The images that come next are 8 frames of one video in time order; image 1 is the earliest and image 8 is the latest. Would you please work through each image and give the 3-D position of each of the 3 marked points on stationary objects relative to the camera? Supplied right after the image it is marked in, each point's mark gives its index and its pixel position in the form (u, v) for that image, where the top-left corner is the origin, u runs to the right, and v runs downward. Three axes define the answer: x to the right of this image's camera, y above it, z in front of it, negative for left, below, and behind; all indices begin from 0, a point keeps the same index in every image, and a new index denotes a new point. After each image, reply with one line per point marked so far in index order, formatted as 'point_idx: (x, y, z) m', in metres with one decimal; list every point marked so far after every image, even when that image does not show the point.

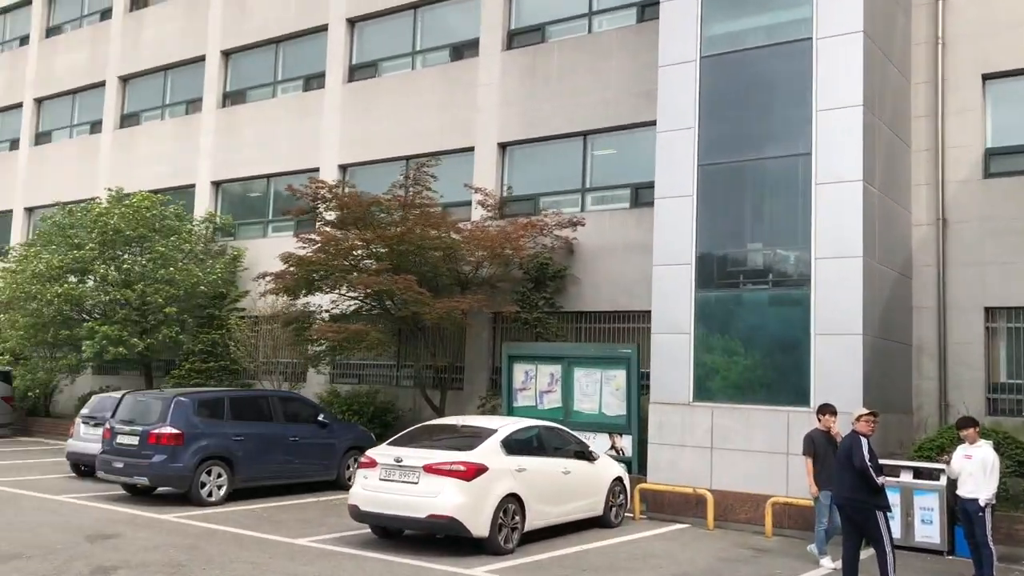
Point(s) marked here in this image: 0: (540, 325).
0: (+0.5, -0.6, +15.8) m
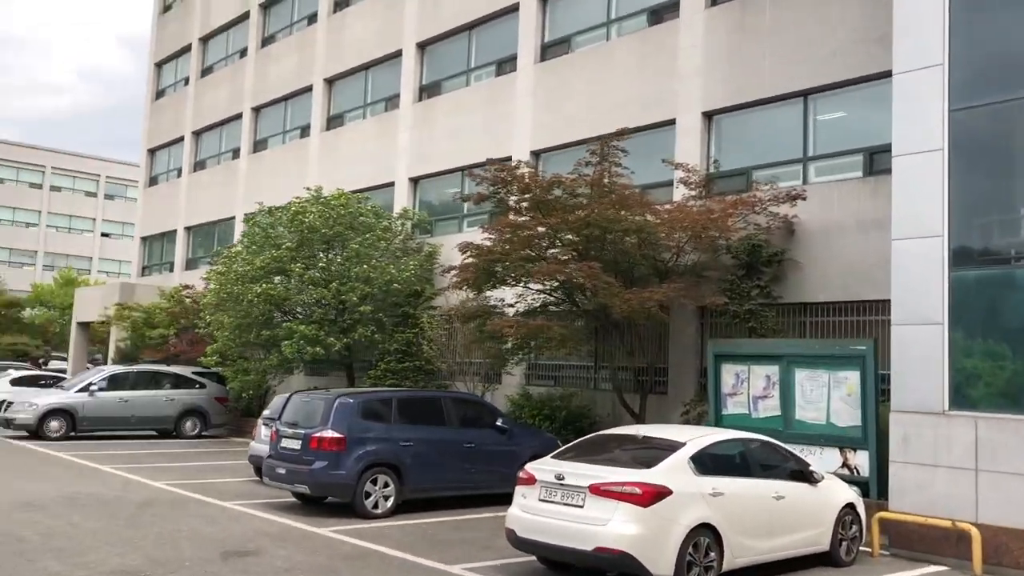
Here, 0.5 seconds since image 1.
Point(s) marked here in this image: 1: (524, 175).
0: (+3.5, -0.4, +13.5) m
1: (+0.2, +1.7, +14.0) m
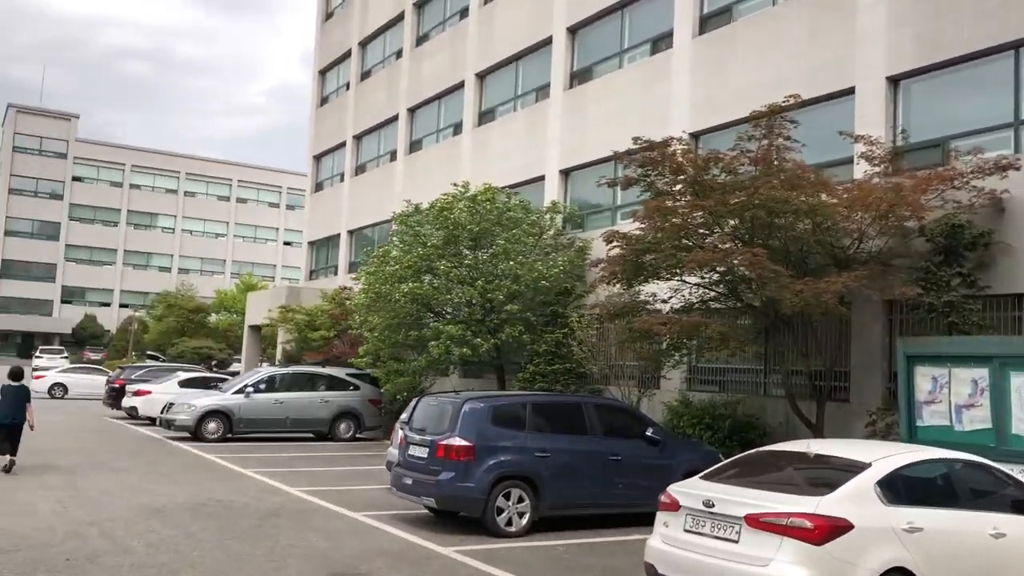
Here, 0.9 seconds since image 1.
0: (+5.4, -0.3, +11.5) m
1: (+2.2, +1.8, +12.5) m
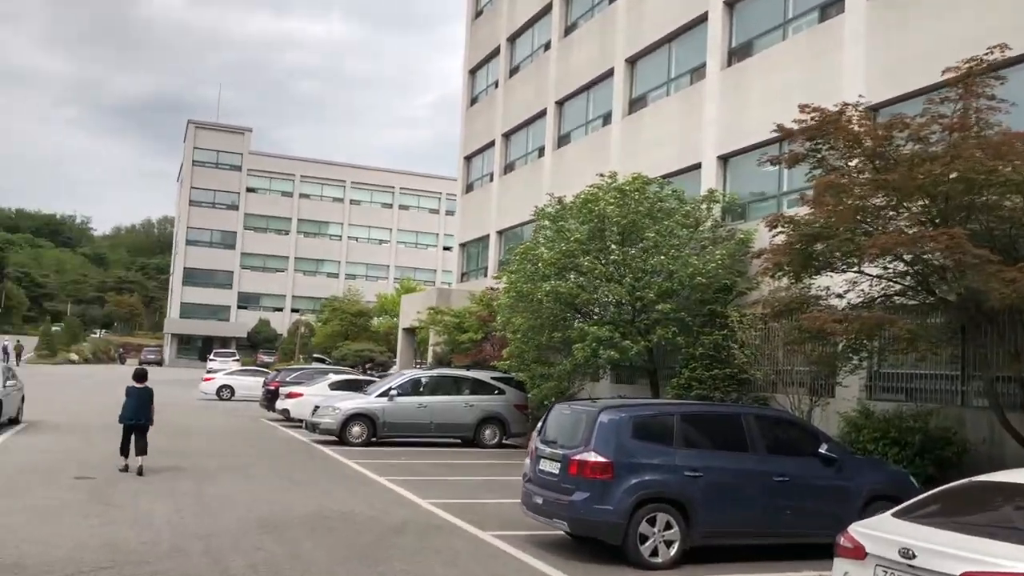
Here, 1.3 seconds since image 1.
0: (+6.9, -0.2, +9.2) m
1: (+3.9, +1.9, +10.7) m
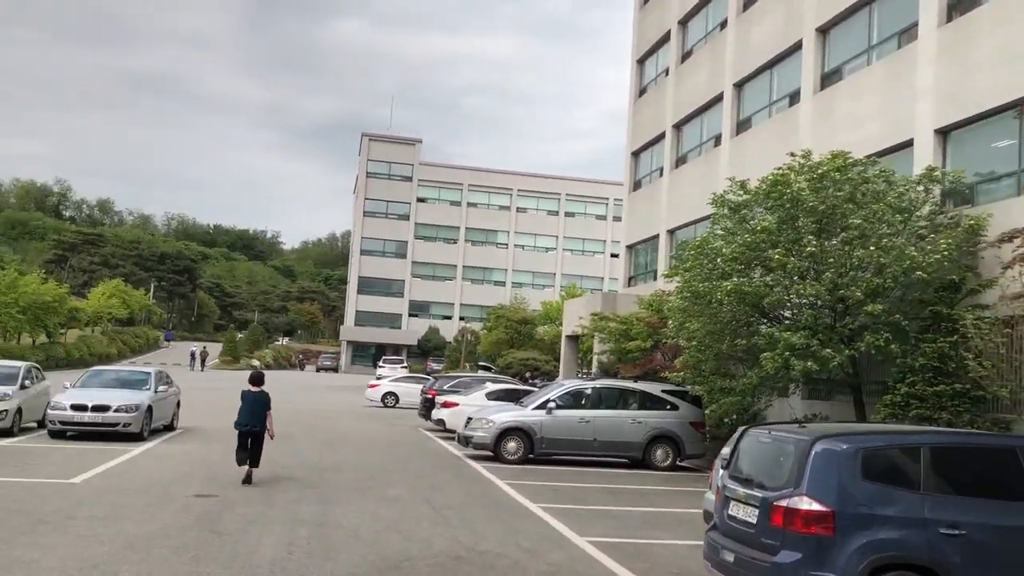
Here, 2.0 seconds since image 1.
0: (+8.2, 0.0, +5.8) m
1: (+5.5, +2.0, +7.9) m
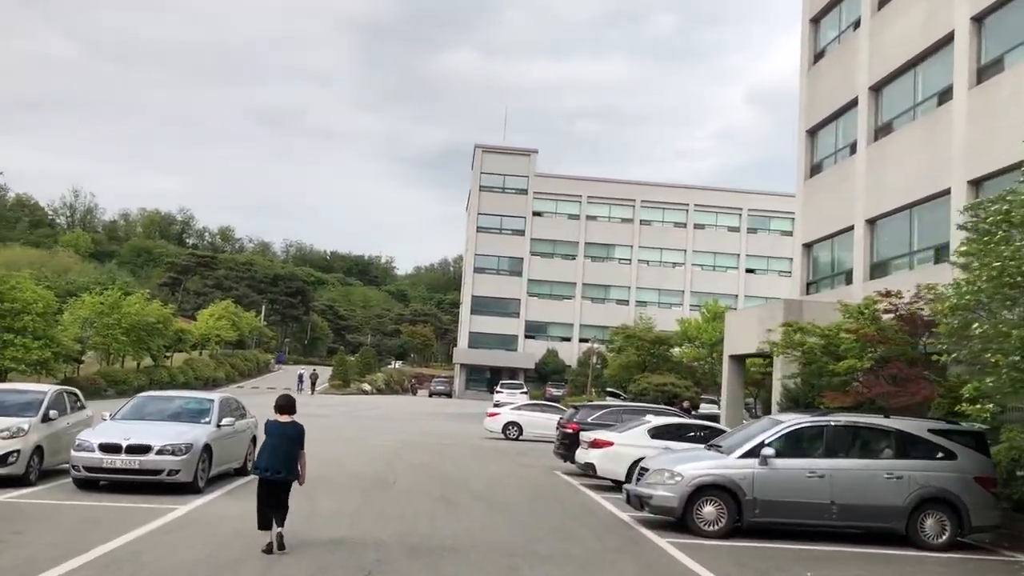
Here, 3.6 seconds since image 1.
0: (+9.2, +0.4, -0.3) m
1: (+6.8, +2.4, +2.1) m
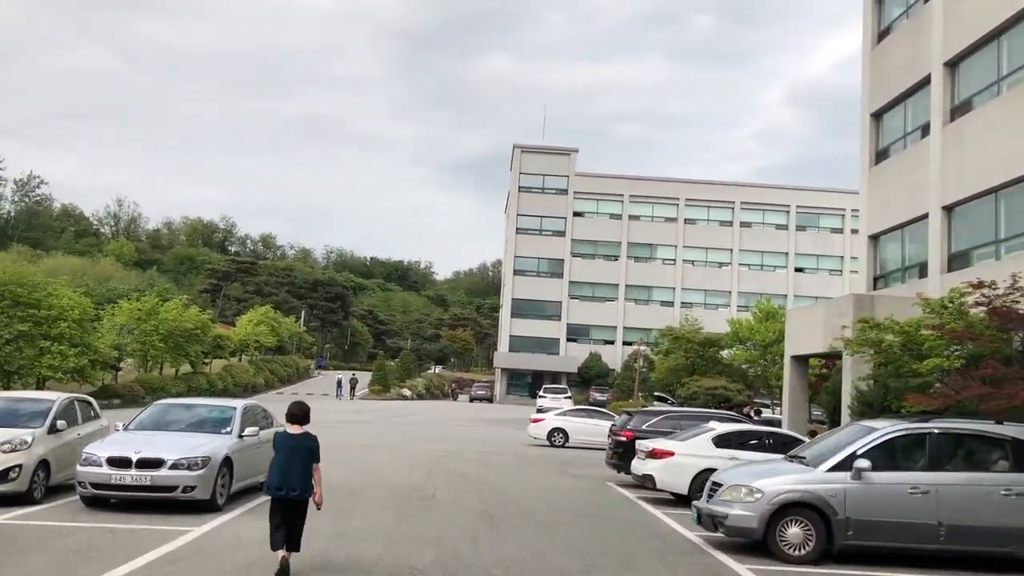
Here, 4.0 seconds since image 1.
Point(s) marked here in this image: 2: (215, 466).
0: (+9.3, +0.7, -2.1) m
1: (+6.9, +2.6, +0.5) m
2: (-3.6, -2.2, +11.5) m
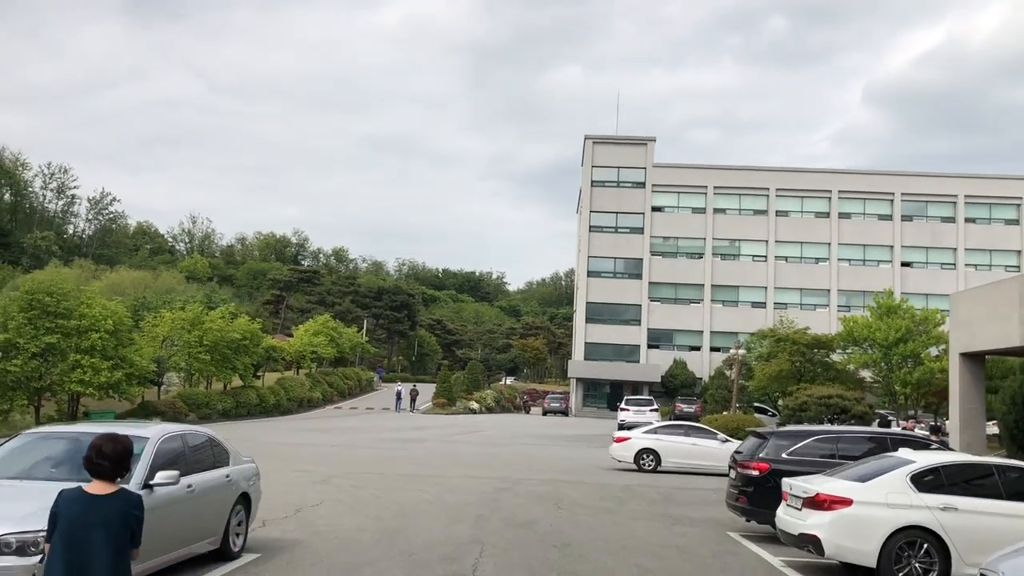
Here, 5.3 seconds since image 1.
0: (+8.7, +1.5, -8.0) m
1: (+6.5, +3.3, -5.2) m
2: (-3.1, -1.8, +6.6) m
